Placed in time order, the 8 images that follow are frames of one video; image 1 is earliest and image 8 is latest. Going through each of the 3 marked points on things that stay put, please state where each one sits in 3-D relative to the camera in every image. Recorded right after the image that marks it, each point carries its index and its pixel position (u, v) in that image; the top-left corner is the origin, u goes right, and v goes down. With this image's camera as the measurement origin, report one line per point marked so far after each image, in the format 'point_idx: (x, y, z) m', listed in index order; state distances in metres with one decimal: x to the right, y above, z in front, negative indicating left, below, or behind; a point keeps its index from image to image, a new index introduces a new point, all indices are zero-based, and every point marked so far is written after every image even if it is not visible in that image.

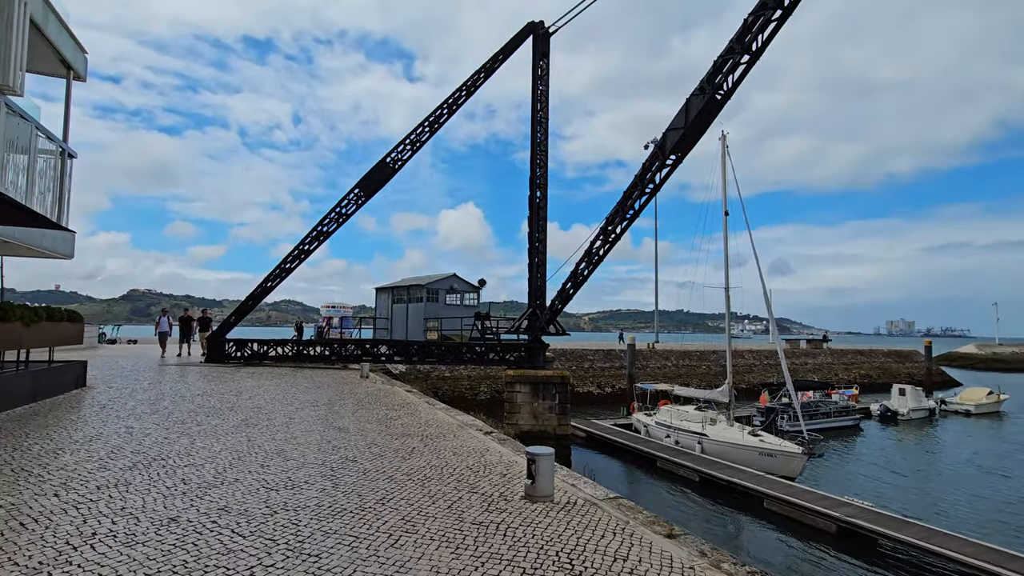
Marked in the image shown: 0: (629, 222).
0: (+3.1, +1.8, +13.6) m
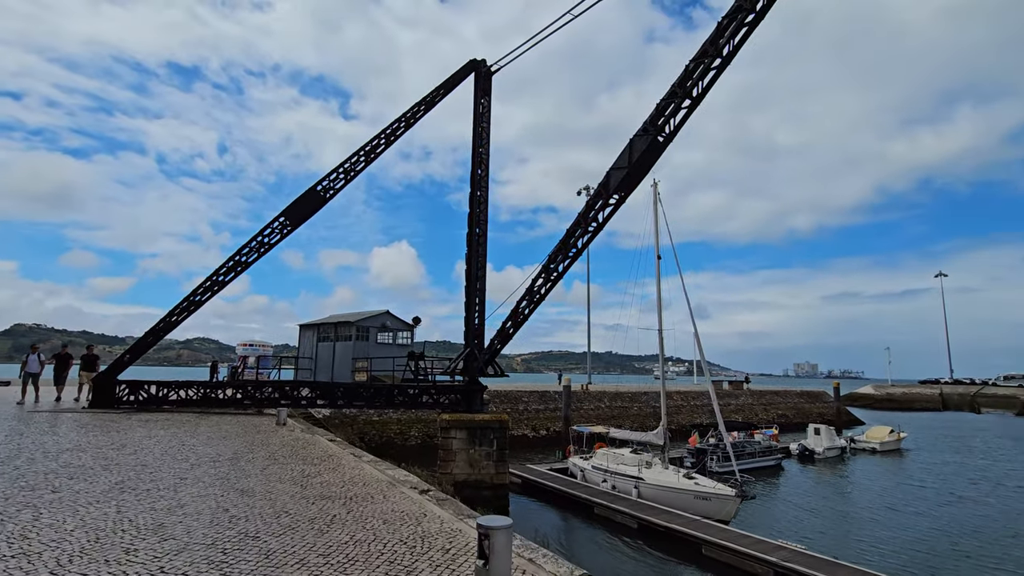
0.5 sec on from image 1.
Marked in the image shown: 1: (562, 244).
0: (+1.6, +0.7, +13.4) m
1: (+1.3, +1.2, +13.1) m
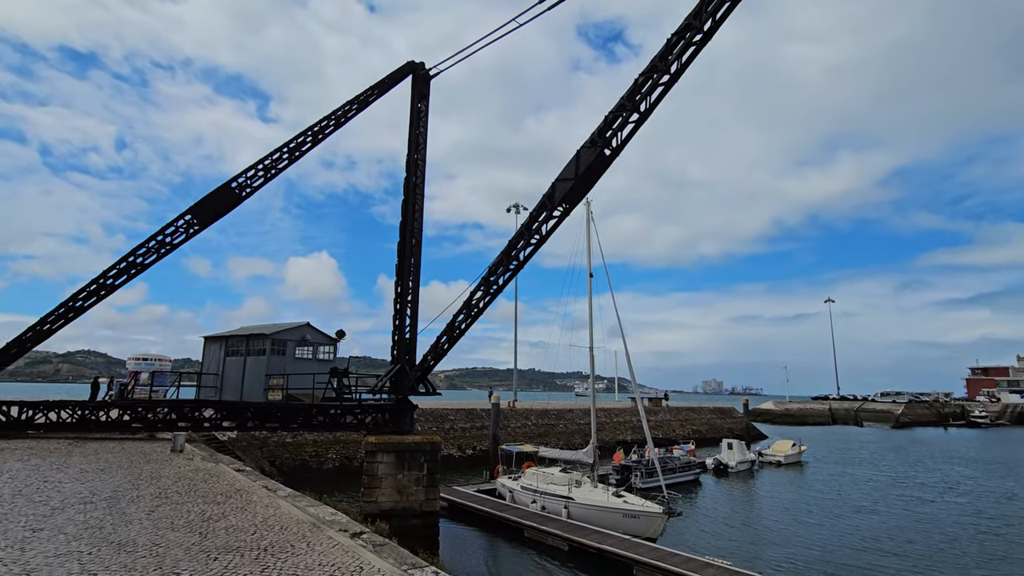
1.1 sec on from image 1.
0: (0.0, +0.4, +12.9) m
1: (-0.2, +0.8, +12.5) m
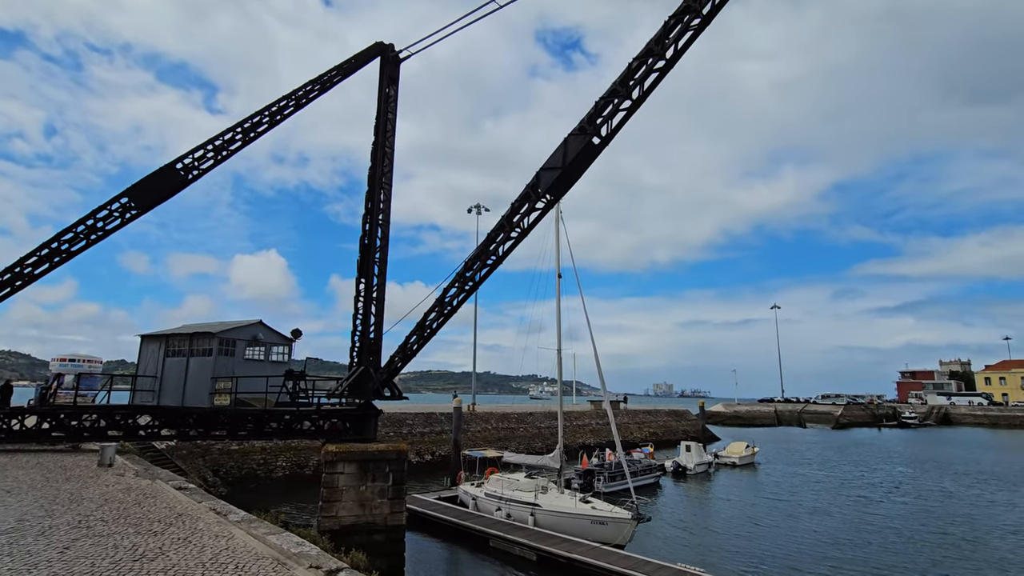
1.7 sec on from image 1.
0: (-0.5, +0.5, +12.1) m
1: (-0.7, +0.9, +11.7) m
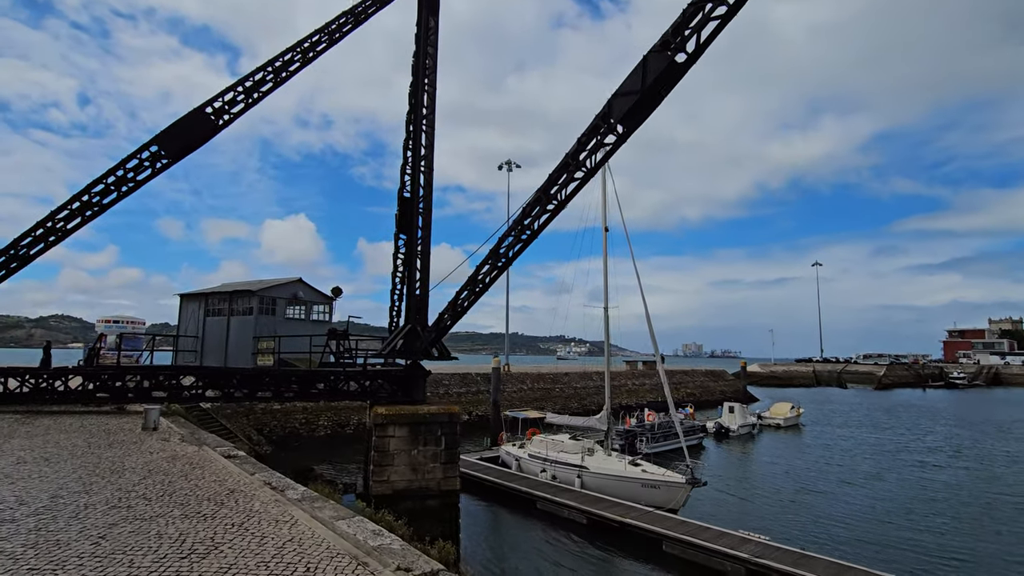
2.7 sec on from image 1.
0: (+0.8, +1.5, +10.8) m
1: (+0.6, +2.0, +10.4) m
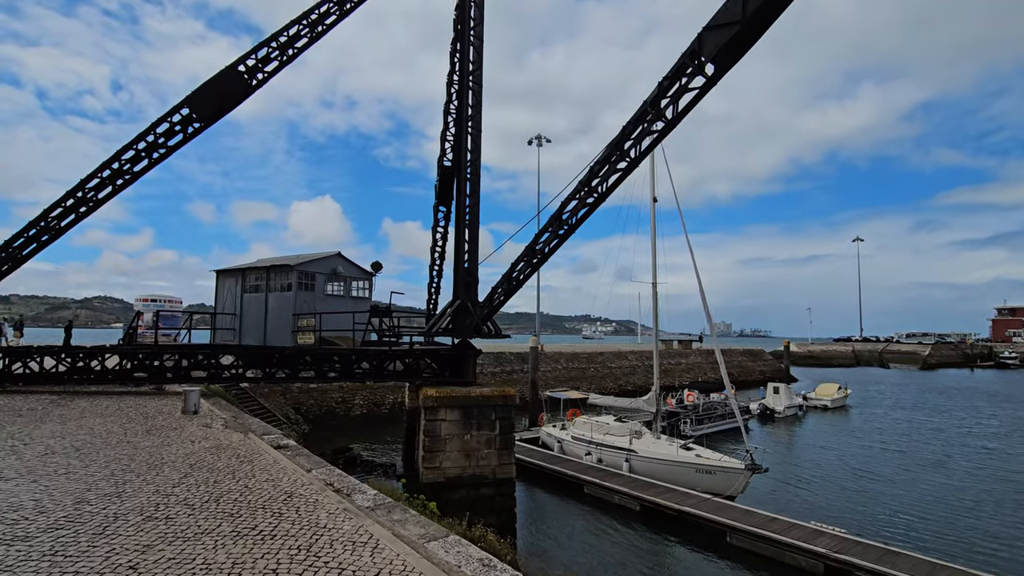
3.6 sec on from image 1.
0: (+2.1, +2.1, +9.6) m
1: (+1.9, +2.5, +9.2) m
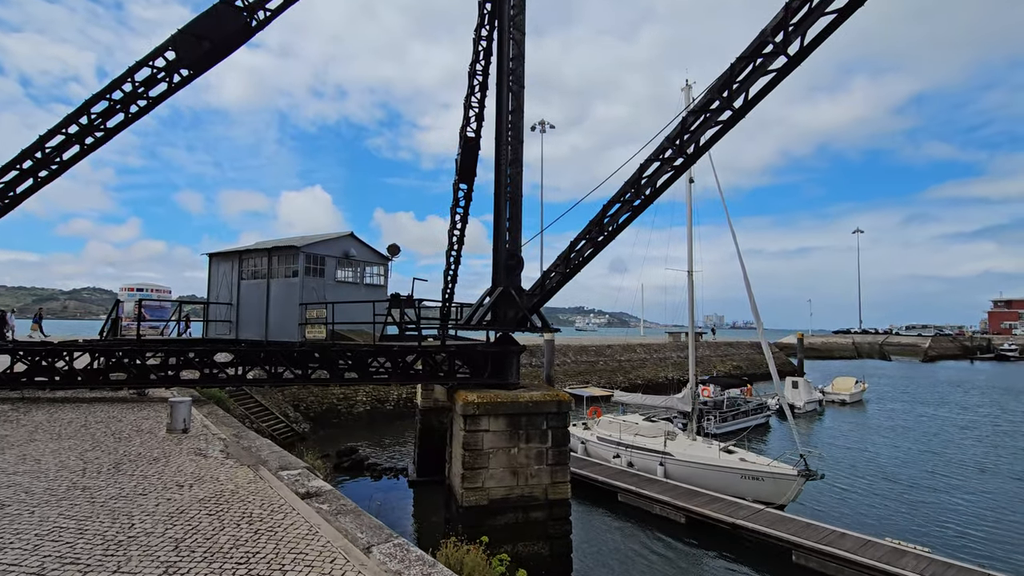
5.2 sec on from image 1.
0: (+3.1, +2.4, +7.7) m
1: (+2.9, +2.8, +7.3) m
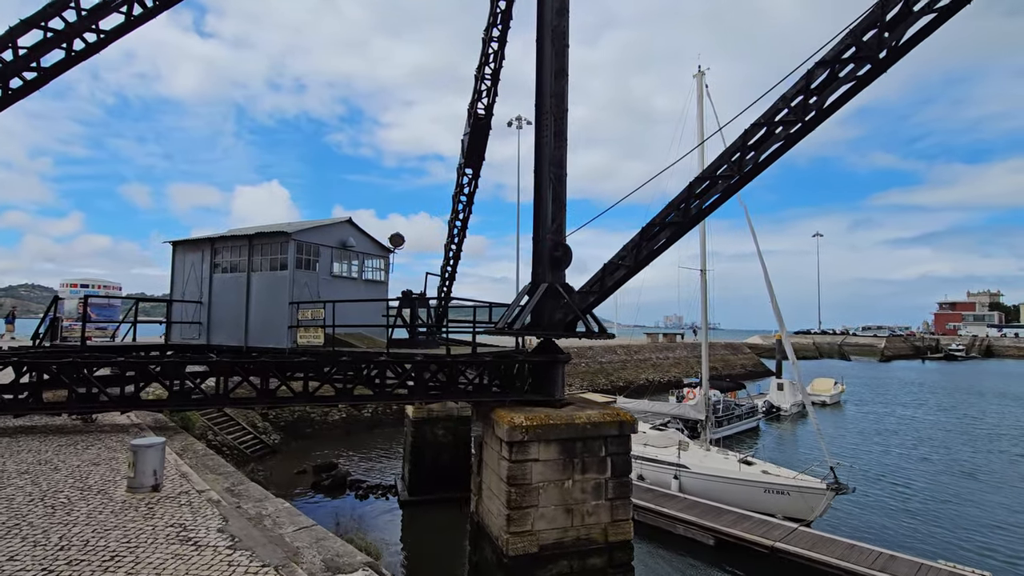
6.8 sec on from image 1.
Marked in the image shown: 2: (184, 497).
0: (+4.1, +2.4, +6.2) m
1: (+3.9, +2.8, +5.8) m
2: (-4.7, -2.4, +7.2) m
